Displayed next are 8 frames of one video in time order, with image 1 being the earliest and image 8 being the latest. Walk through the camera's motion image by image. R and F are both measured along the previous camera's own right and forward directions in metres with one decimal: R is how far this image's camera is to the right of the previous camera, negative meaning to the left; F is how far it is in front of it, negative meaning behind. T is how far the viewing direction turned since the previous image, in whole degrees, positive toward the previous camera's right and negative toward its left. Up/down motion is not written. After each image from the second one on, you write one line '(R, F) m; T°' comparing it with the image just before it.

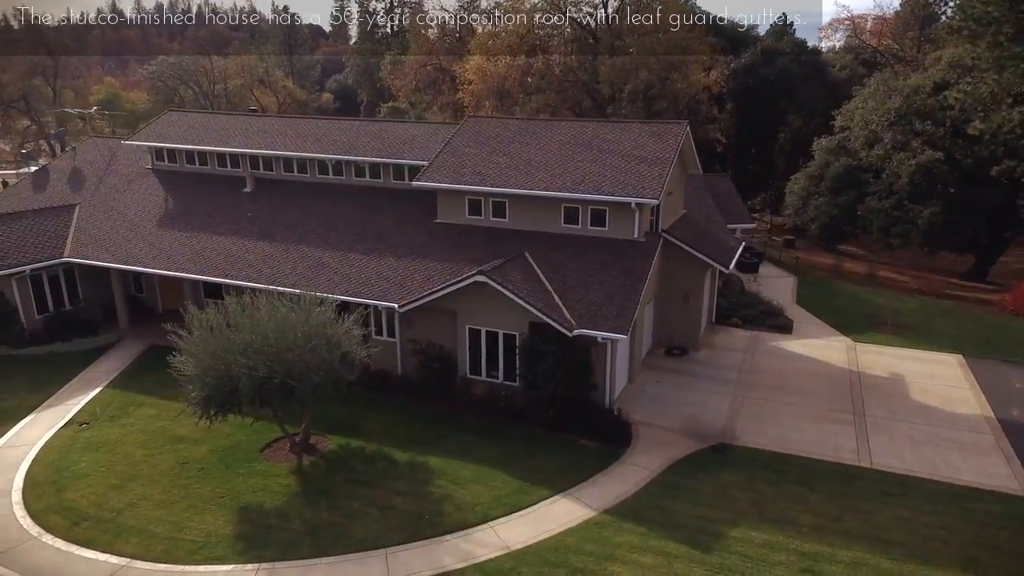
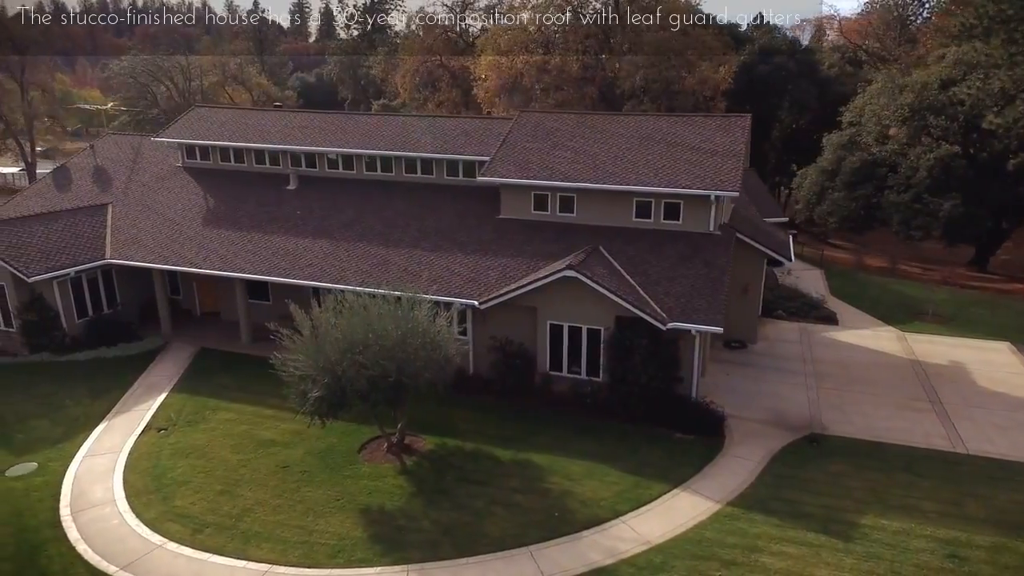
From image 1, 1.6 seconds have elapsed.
(-3.4, +0.2) m; +2°
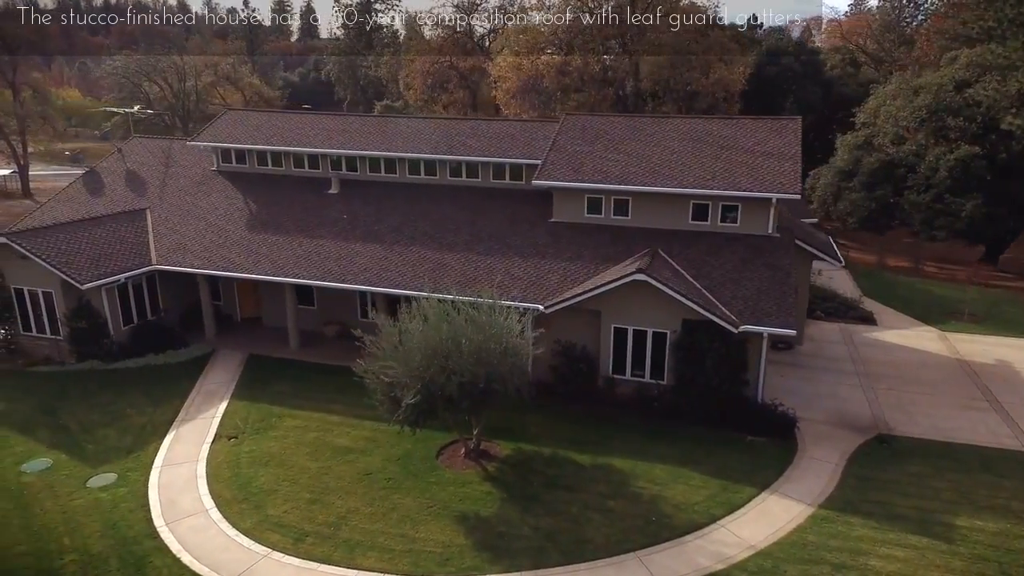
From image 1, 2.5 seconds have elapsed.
(-2.4, 0.0) m; +1°
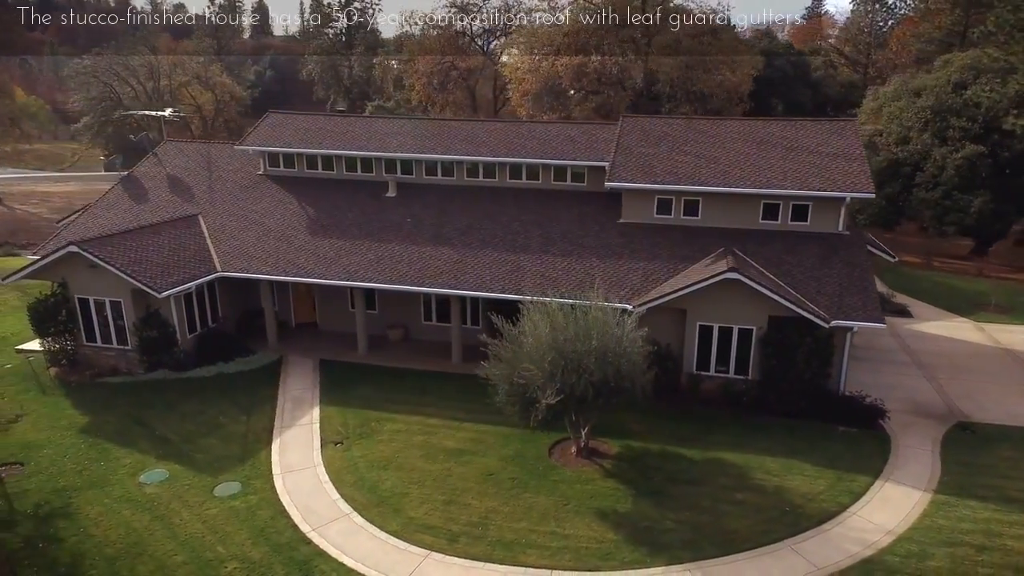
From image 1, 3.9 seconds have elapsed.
(-3.8, -0.2) m; +3°
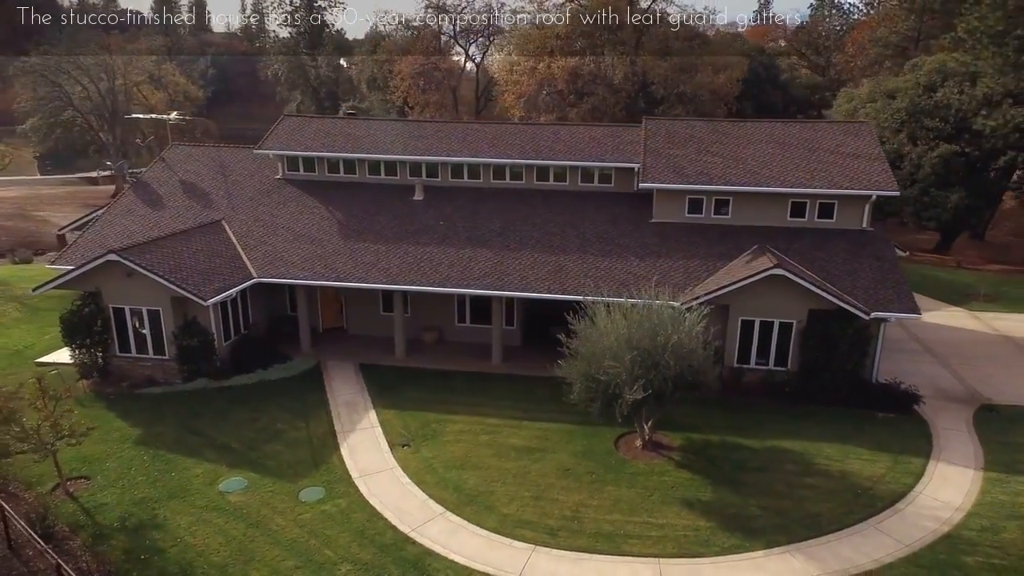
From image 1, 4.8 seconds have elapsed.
(-2.9, -0.3) m; +4°
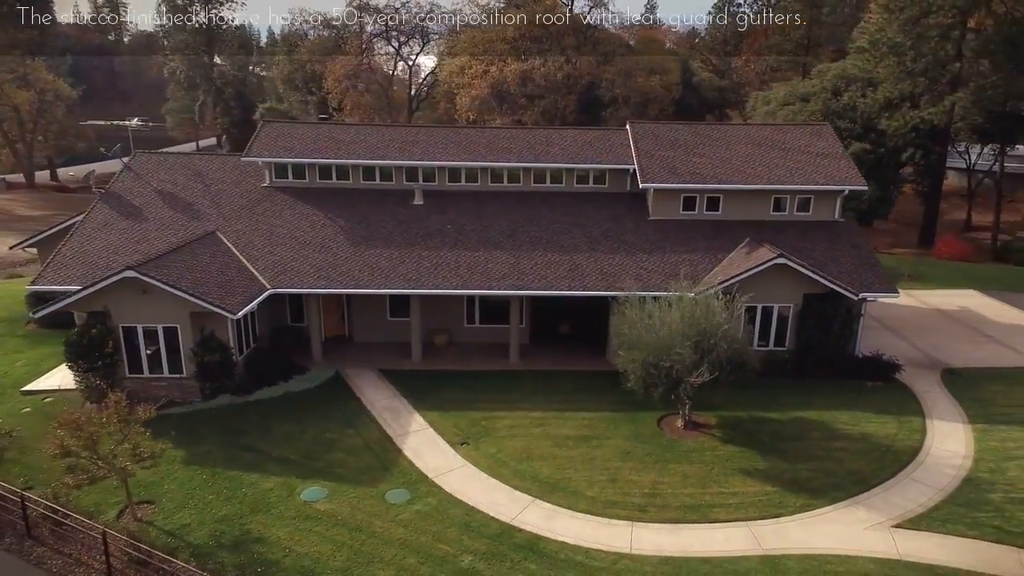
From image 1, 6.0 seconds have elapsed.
(-4.2, -0.6) m; +8°
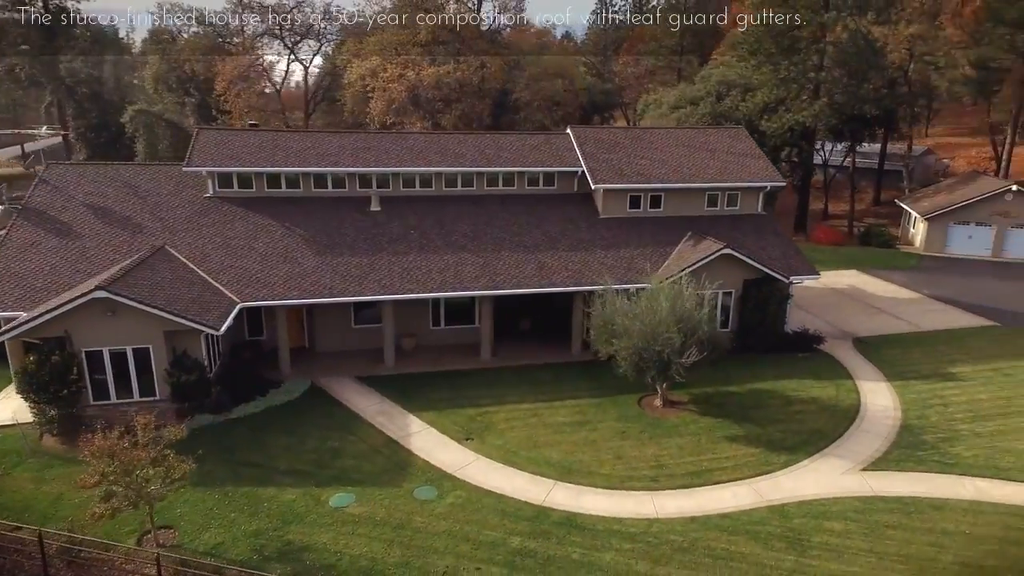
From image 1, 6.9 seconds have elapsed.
(-3.4, -0.7) m; +10°
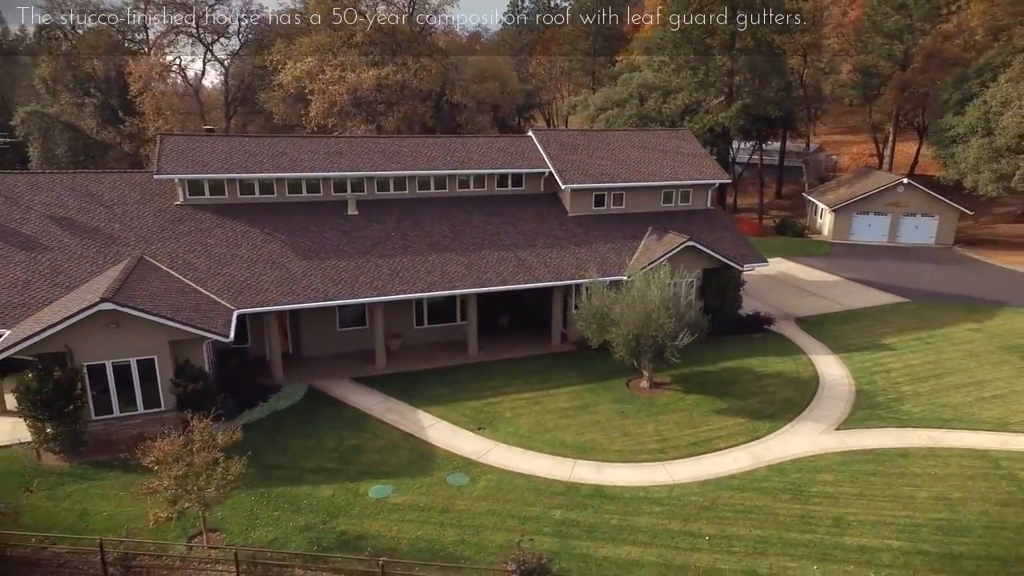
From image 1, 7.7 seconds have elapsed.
(-3.0, -1.1) m; +8°
